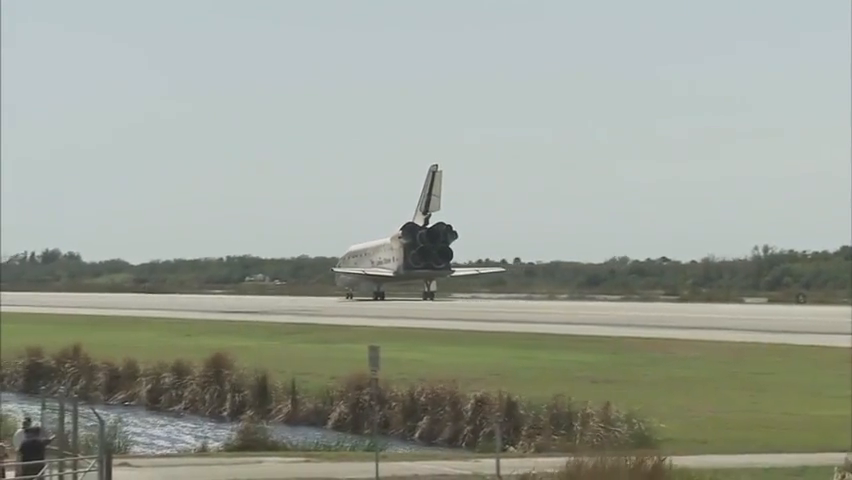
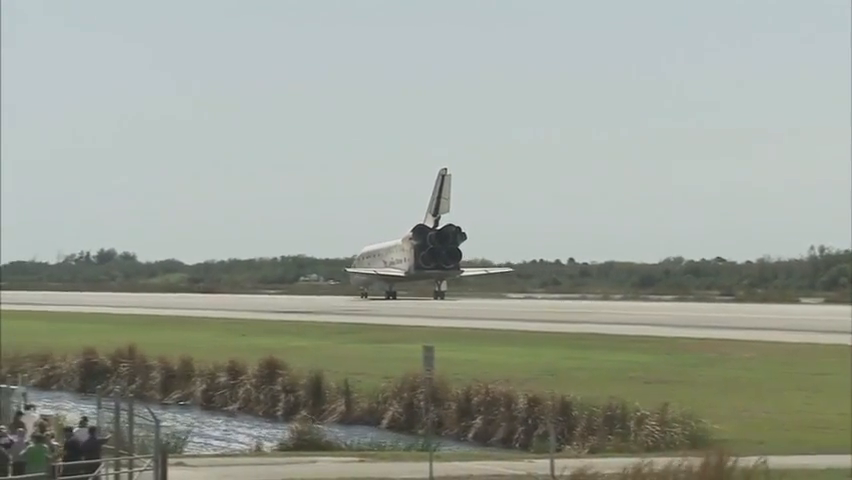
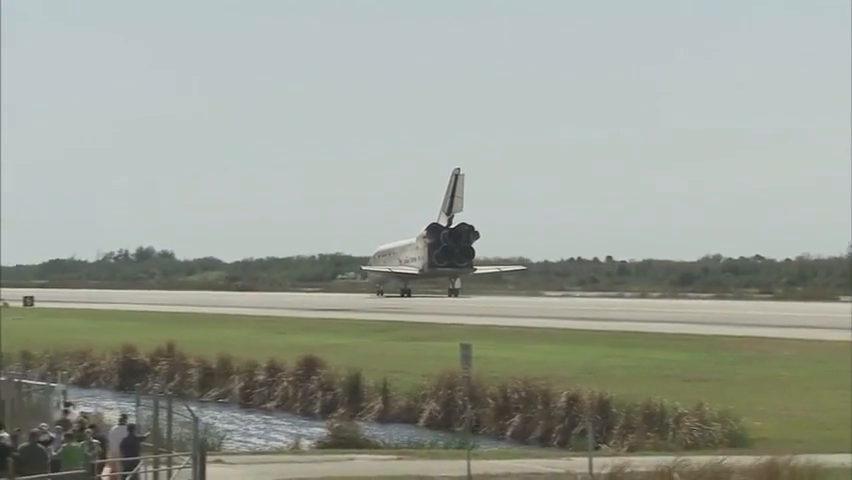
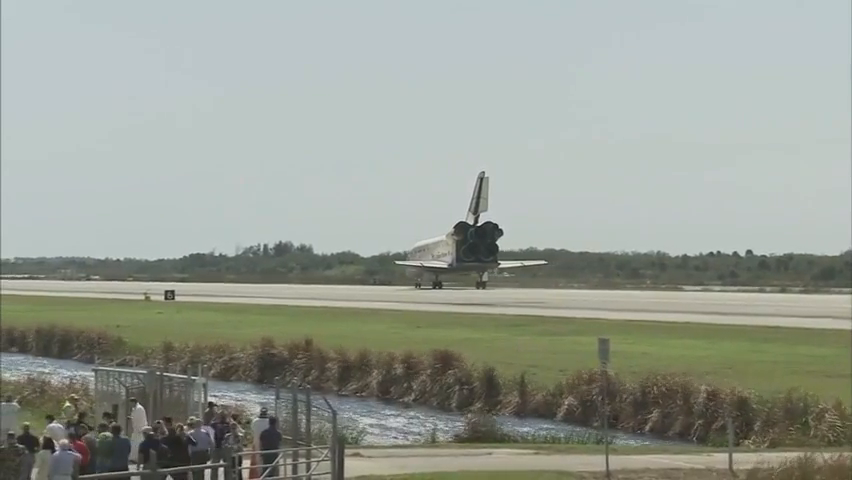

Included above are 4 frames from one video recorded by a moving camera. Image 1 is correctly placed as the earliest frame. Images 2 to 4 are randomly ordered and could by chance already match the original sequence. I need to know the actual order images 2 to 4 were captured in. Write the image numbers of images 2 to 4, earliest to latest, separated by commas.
2, 3, 4
